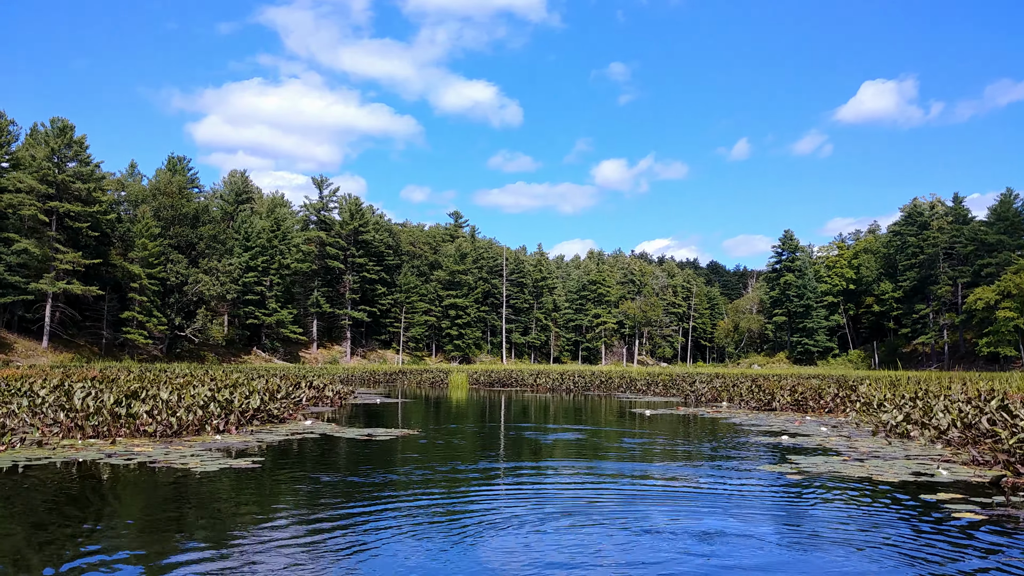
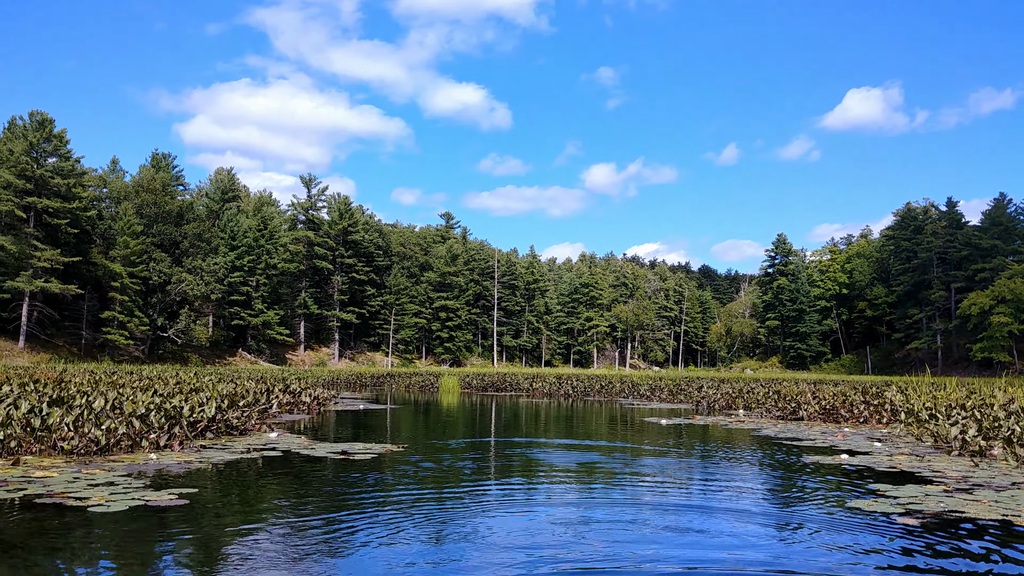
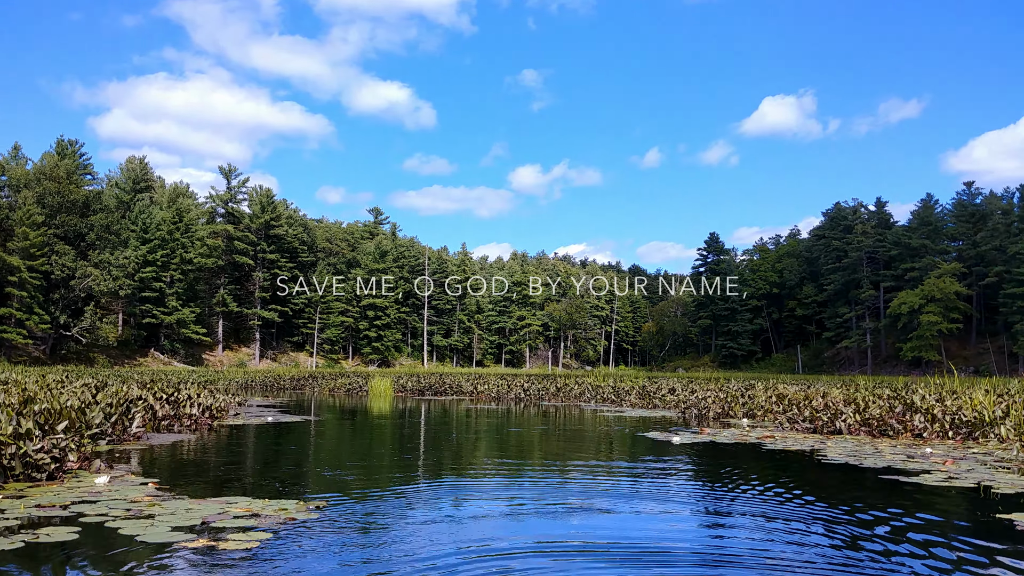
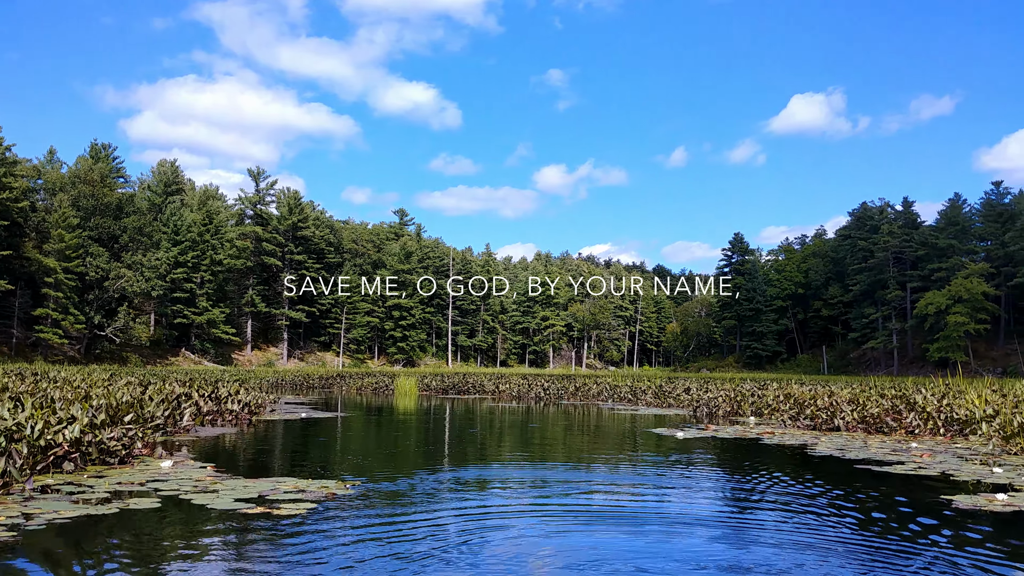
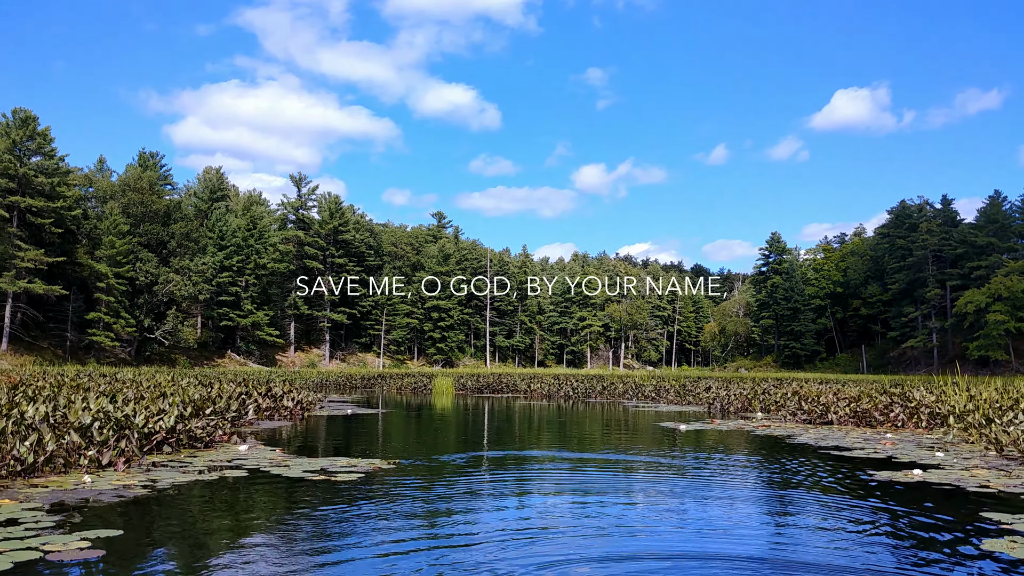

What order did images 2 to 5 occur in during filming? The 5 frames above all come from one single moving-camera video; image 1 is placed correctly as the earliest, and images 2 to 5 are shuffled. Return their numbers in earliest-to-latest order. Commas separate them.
2, 5, 4, 3
